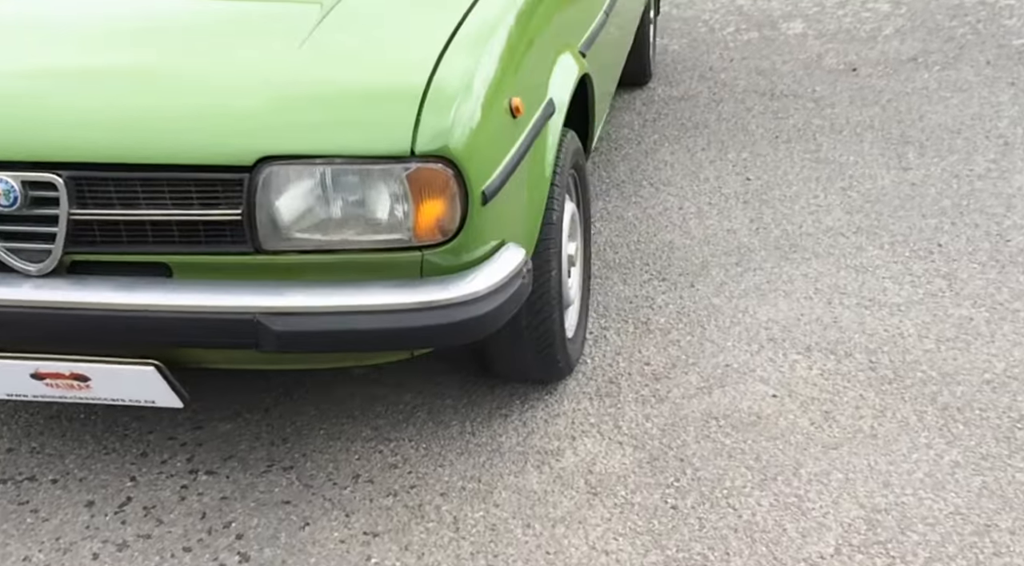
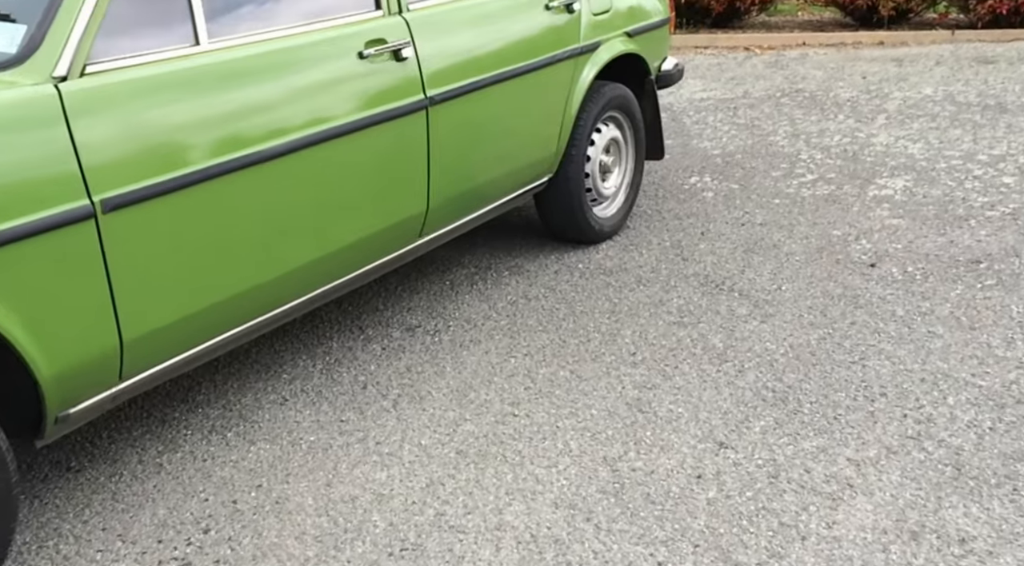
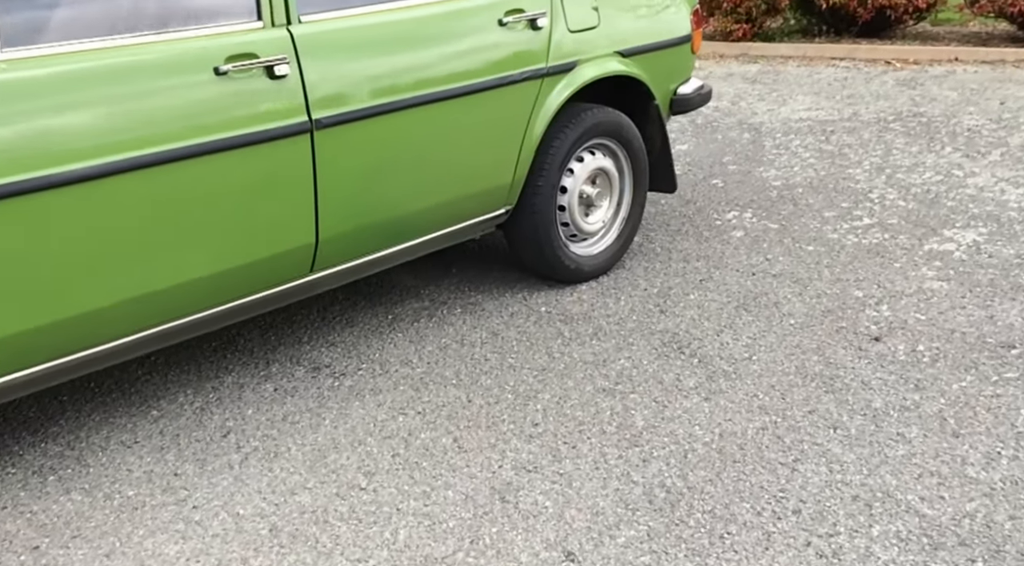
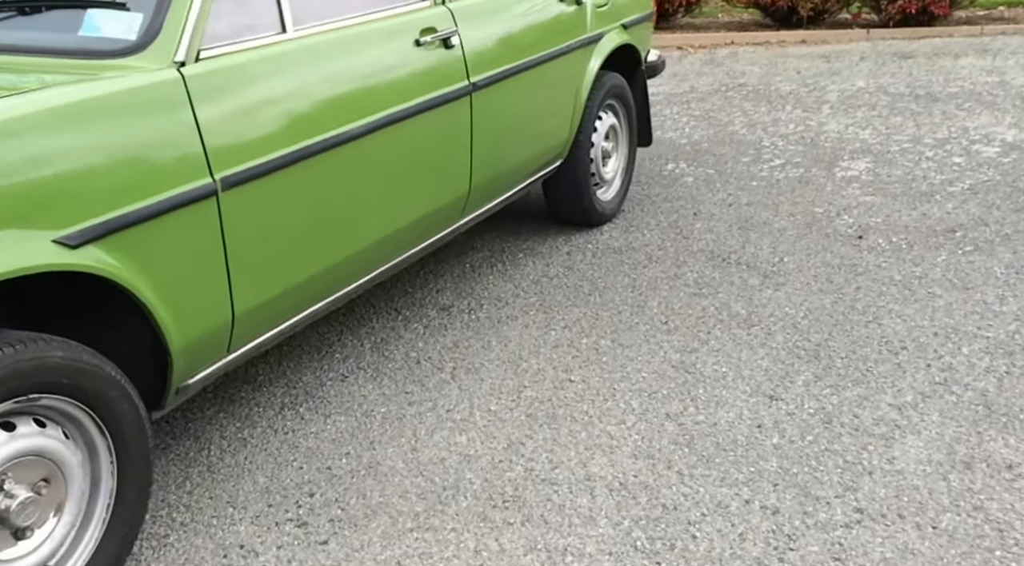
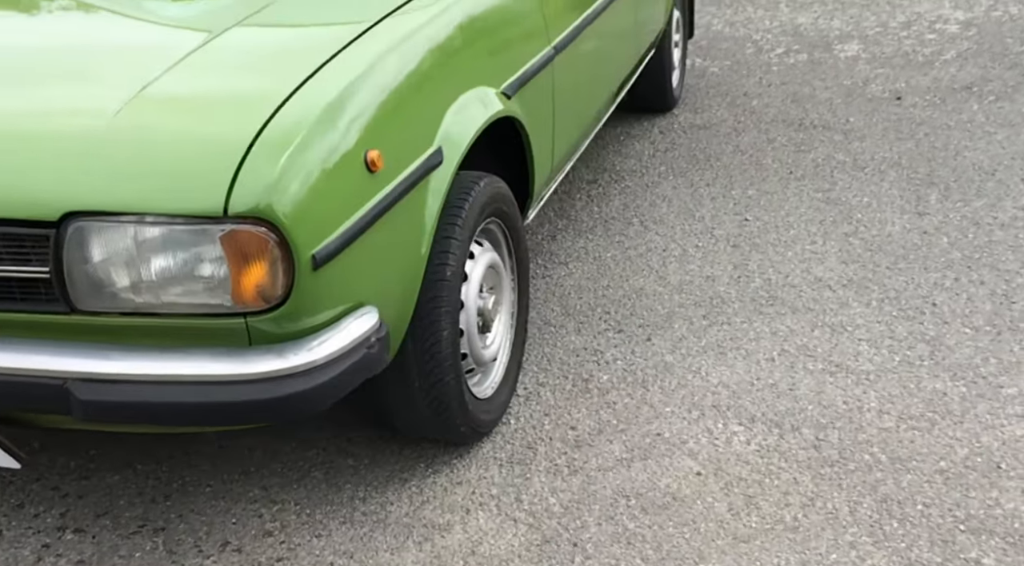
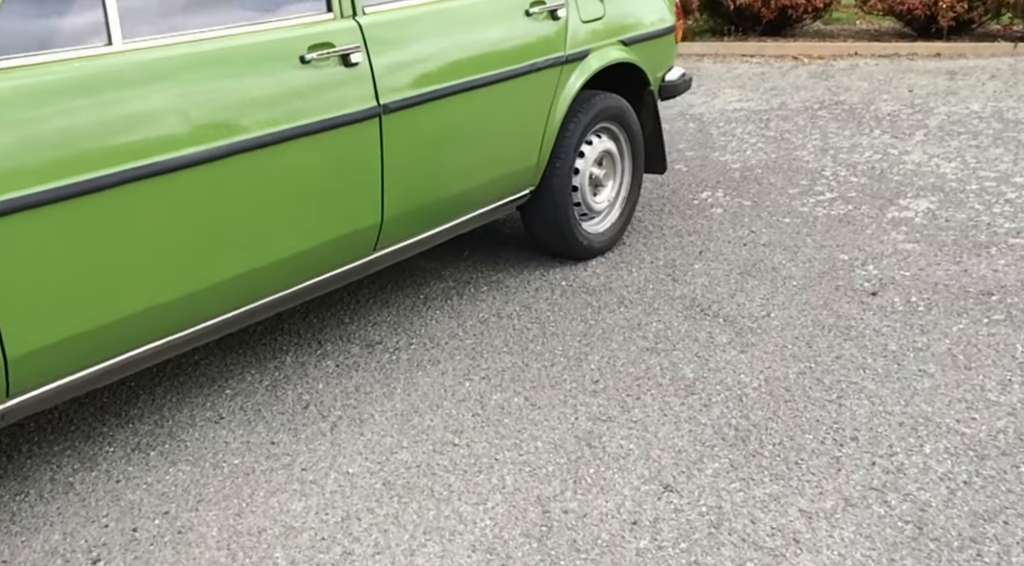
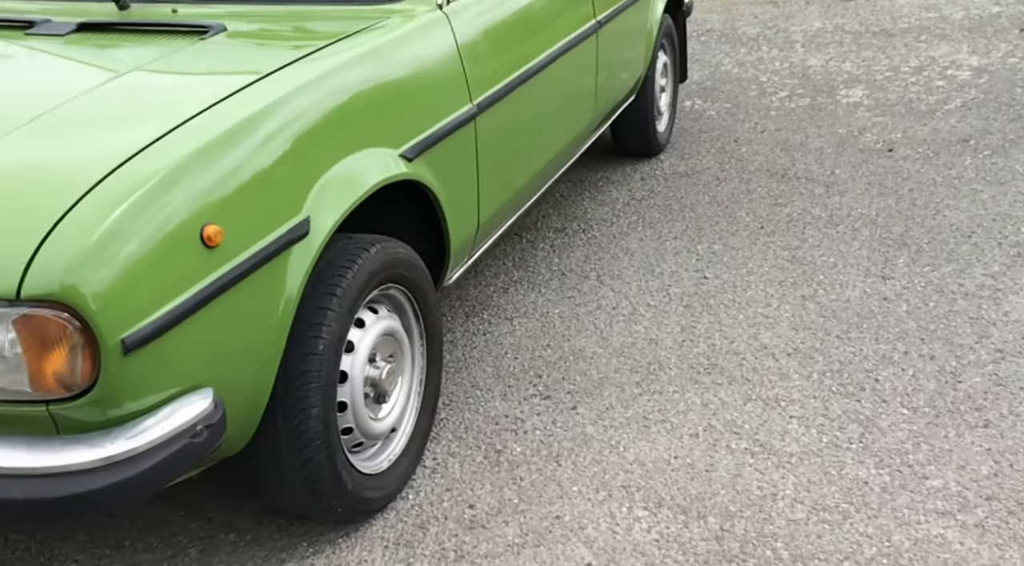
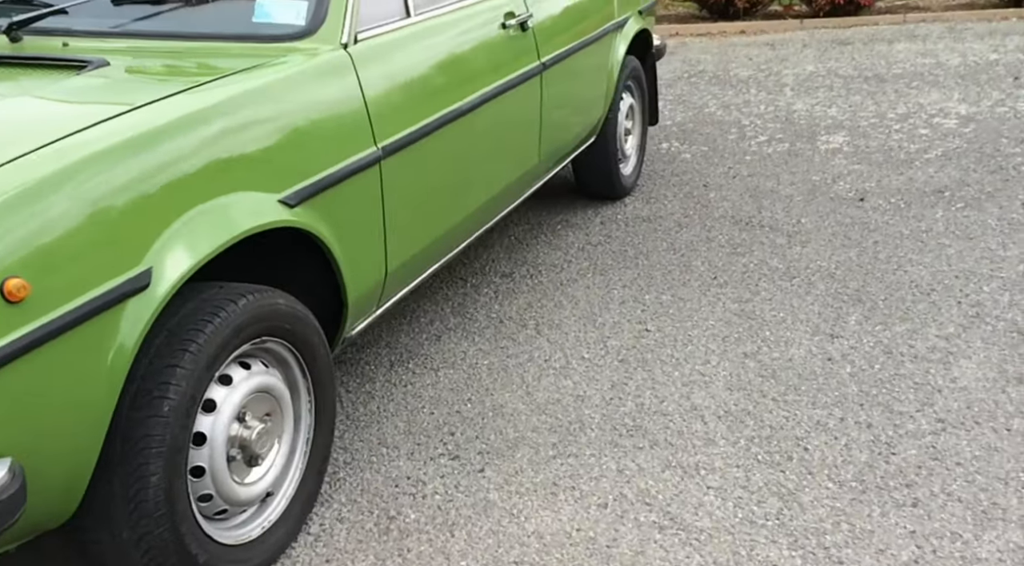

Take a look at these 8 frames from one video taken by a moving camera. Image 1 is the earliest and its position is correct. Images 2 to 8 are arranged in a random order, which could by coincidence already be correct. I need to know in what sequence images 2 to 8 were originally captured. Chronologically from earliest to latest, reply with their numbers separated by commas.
5, 7, 8, 4, 2, 6, 3
